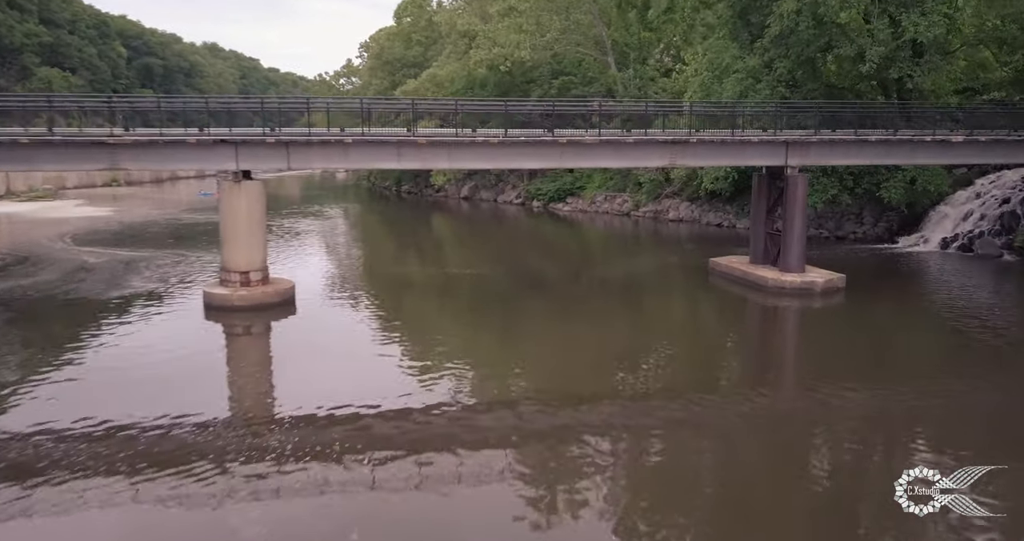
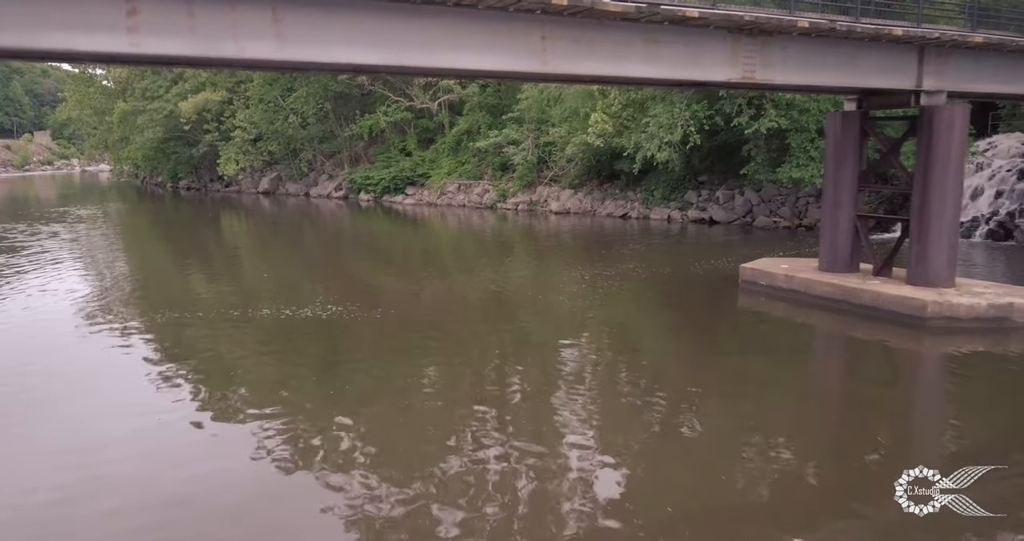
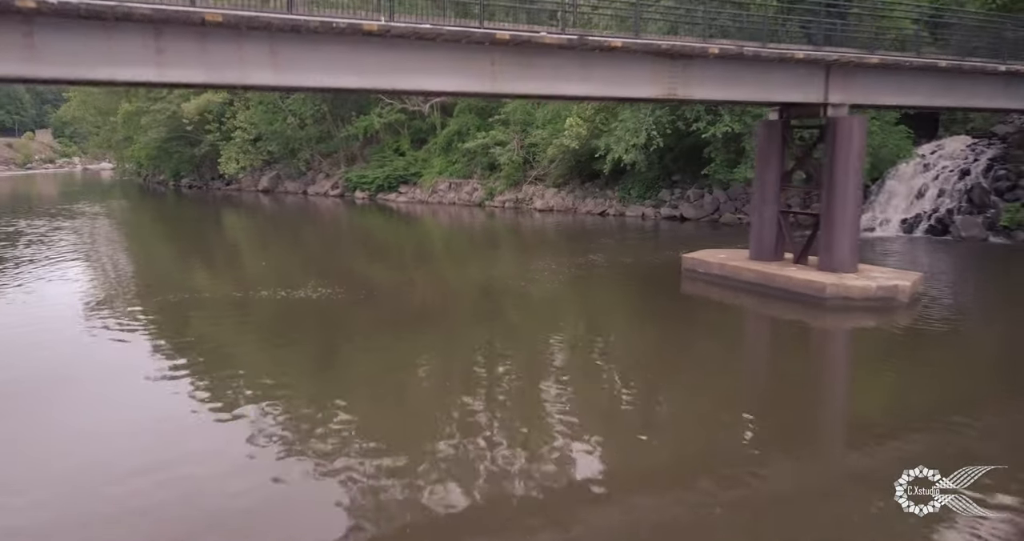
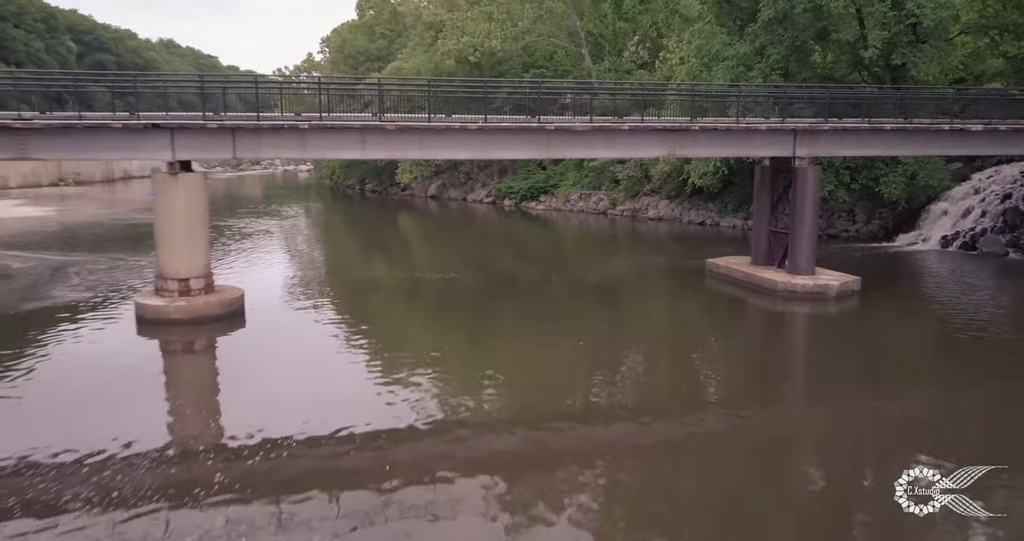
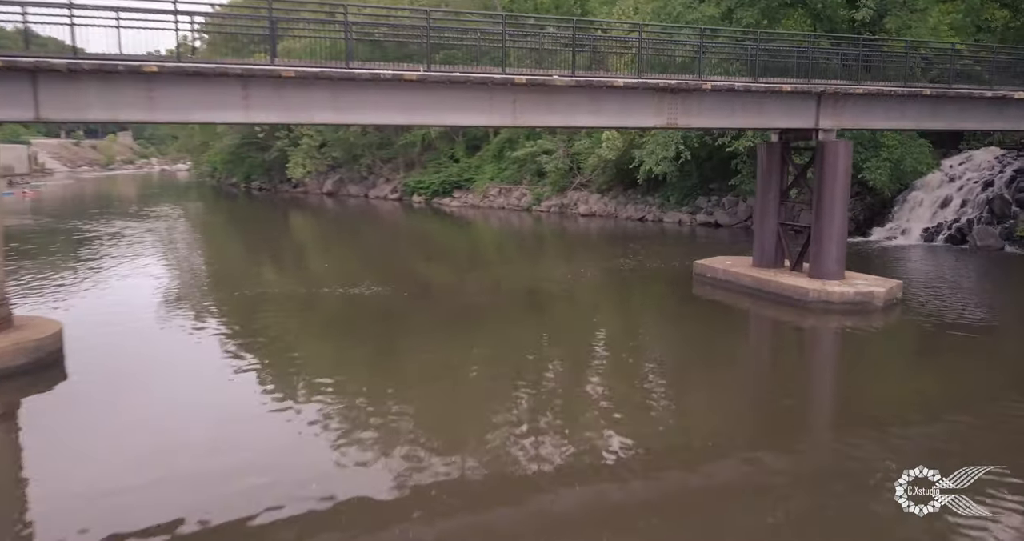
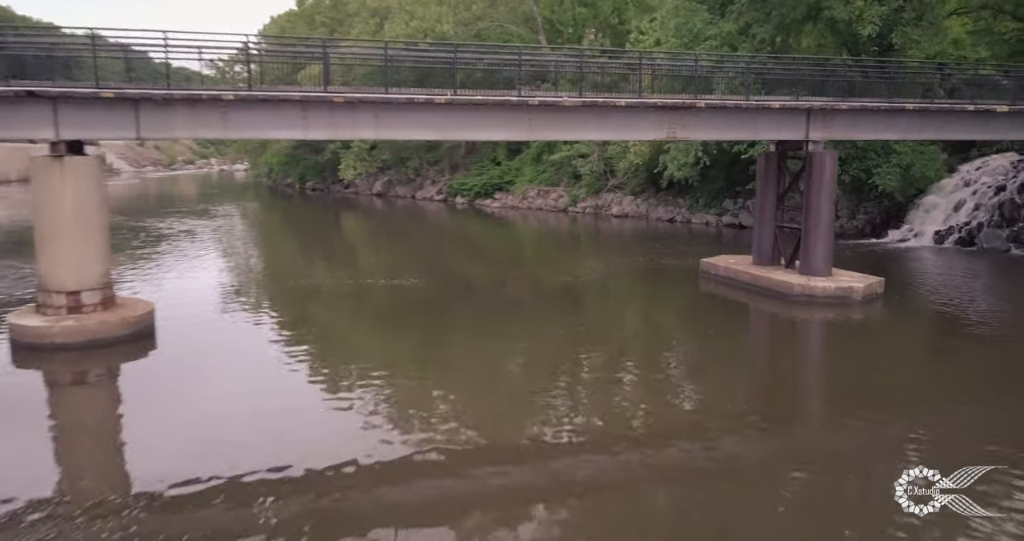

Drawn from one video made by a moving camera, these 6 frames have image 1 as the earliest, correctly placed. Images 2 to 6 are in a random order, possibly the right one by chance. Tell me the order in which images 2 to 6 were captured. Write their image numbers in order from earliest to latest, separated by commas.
4, 6, 5, 3, 2
